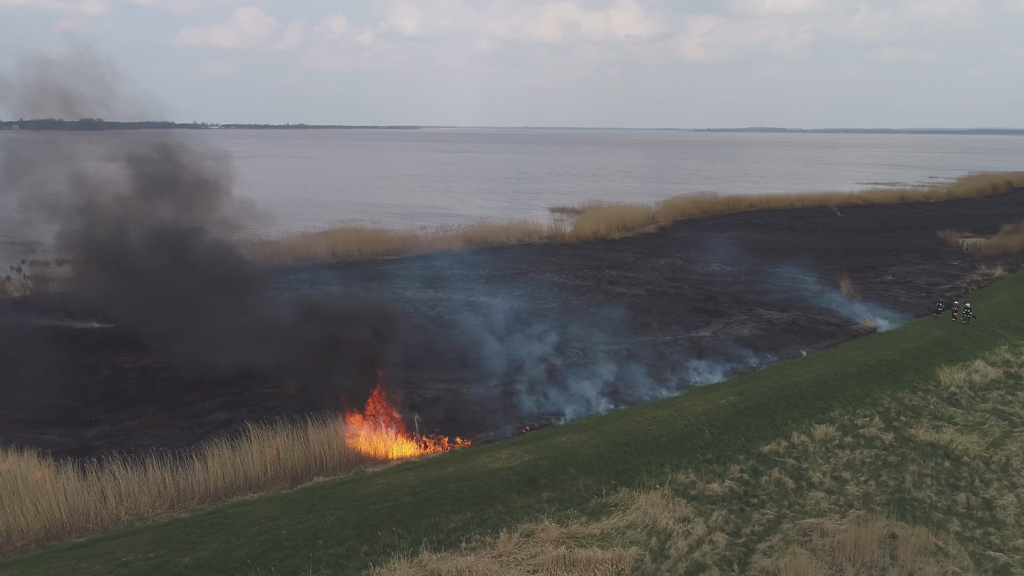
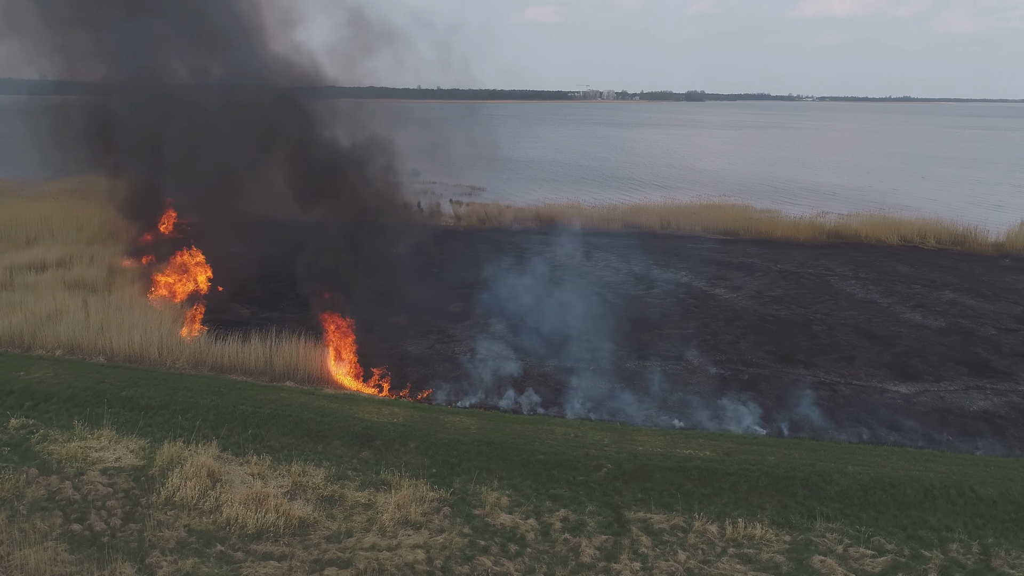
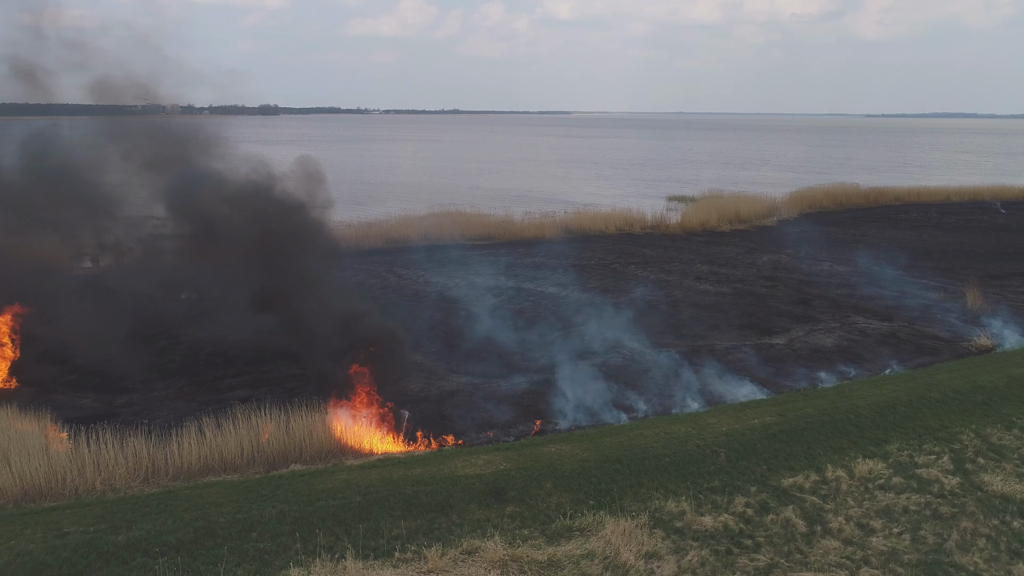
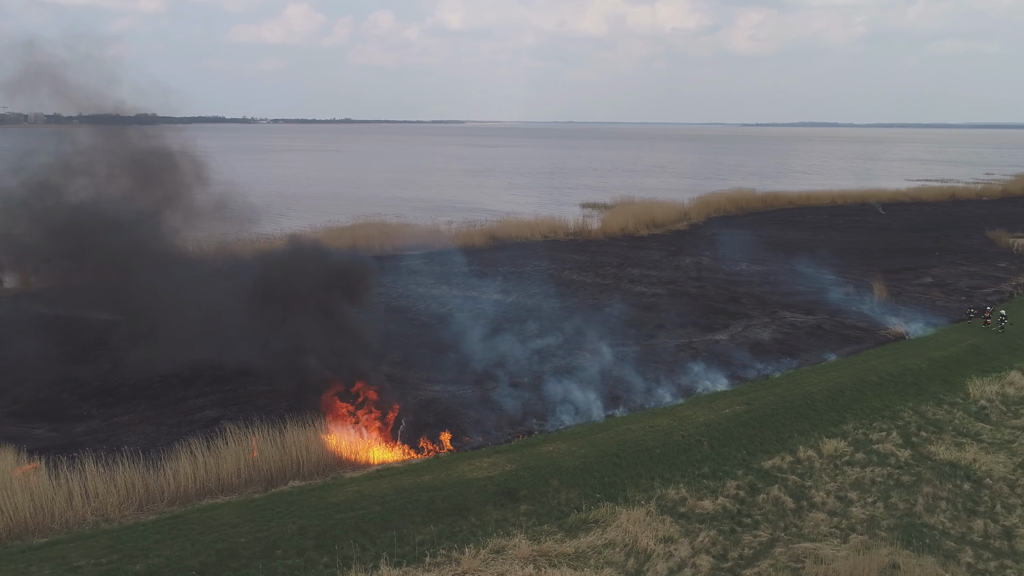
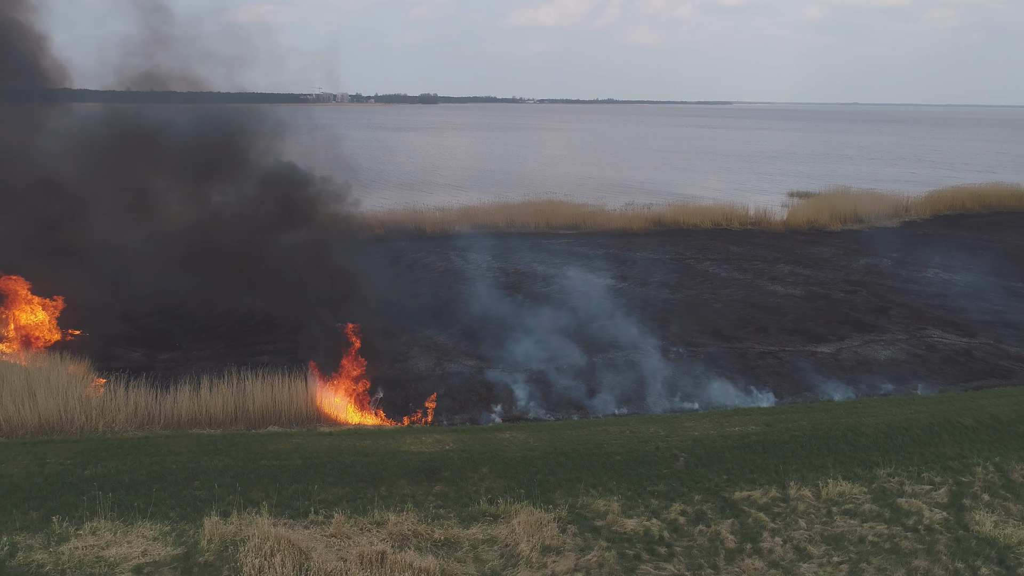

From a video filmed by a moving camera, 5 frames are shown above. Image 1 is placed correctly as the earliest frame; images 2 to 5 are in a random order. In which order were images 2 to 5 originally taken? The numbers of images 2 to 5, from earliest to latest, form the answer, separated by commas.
4, 3, 5, 2
